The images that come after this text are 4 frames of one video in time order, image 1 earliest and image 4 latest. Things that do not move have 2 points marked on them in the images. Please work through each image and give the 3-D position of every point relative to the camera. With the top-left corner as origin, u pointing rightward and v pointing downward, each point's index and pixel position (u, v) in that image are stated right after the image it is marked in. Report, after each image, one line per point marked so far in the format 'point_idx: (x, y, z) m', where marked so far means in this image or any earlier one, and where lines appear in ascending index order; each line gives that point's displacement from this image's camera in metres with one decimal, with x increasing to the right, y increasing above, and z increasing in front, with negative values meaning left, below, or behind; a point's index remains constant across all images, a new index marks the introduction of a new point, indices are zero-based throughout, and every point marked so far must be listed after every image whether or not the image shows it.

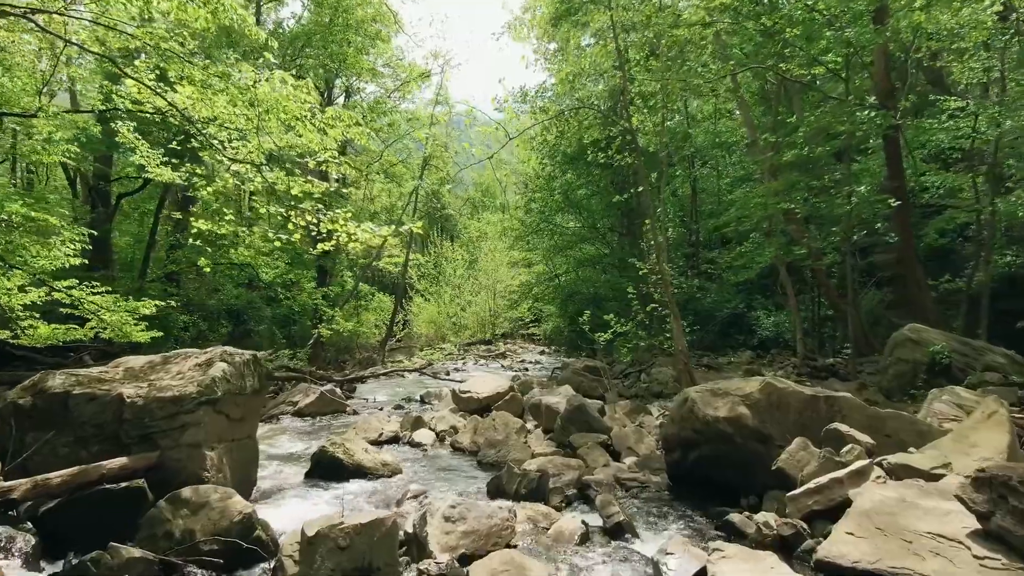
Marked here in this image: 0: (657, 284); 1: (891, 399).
0: (+2.0, 0.0, +10.9) m
1: (+4.2, -1.2, +8.6) m
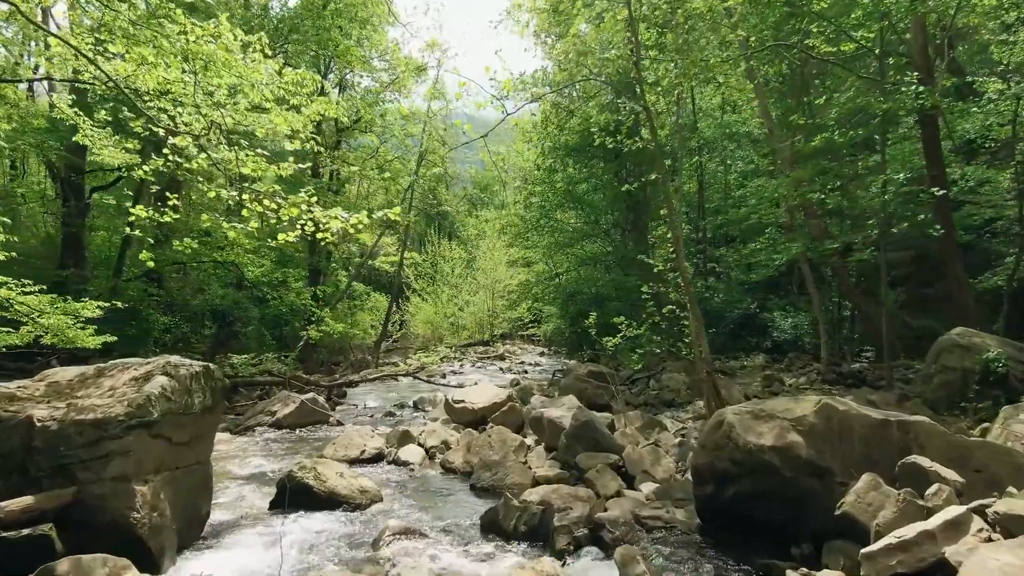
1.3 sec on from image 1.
0: (+2.0, +0.1, +9.9) m
1: (+4.2, -1.2, +7.6) m
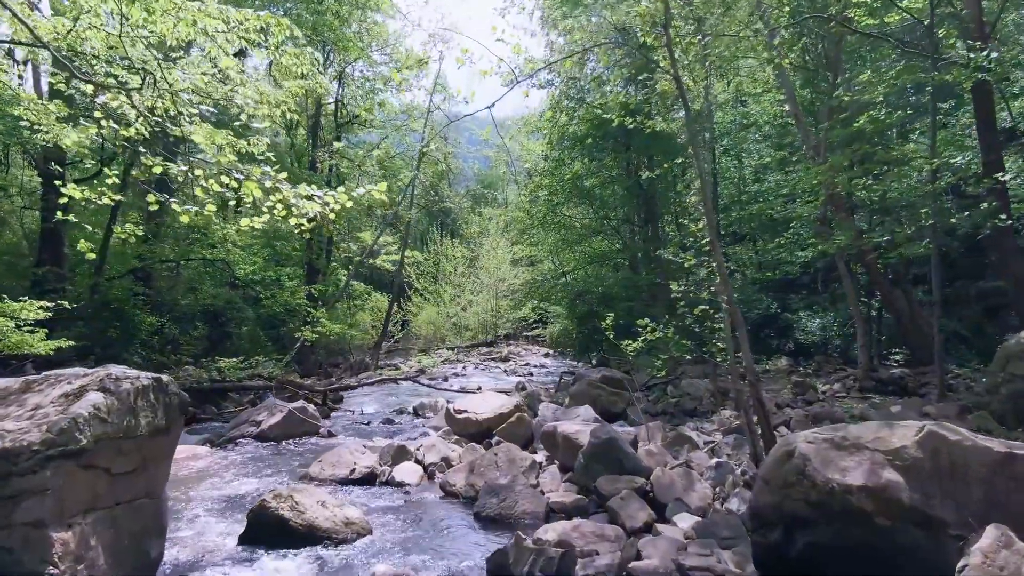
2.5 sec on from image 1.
0: (+2.1, +0.1, +9.0) m
1: (+4.3, -1.2, +6.7) m
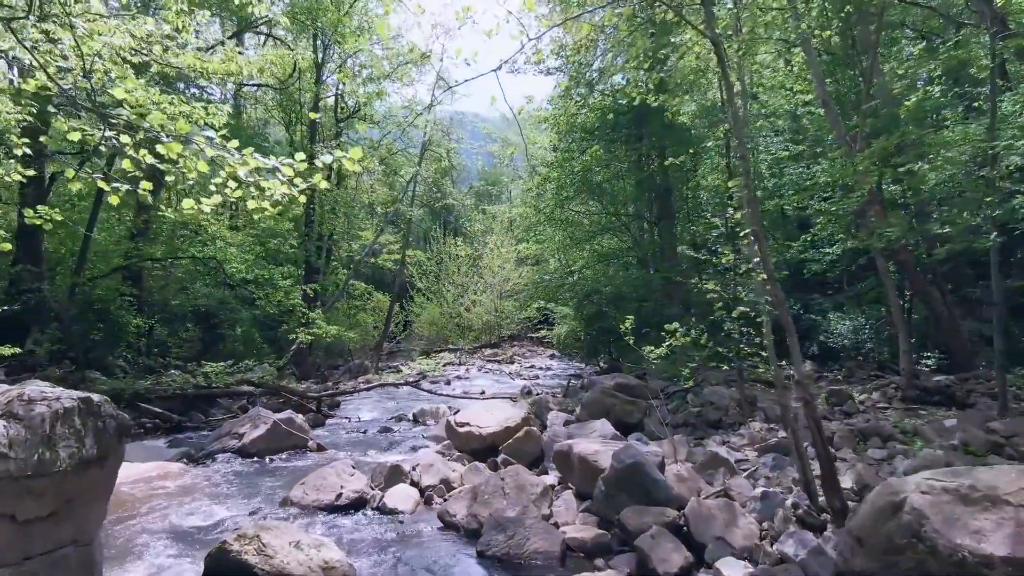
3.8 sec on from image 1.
0: (+2.2, +0.1, +8.1) m
1: (+4.3, -1.2, +5.8) m
